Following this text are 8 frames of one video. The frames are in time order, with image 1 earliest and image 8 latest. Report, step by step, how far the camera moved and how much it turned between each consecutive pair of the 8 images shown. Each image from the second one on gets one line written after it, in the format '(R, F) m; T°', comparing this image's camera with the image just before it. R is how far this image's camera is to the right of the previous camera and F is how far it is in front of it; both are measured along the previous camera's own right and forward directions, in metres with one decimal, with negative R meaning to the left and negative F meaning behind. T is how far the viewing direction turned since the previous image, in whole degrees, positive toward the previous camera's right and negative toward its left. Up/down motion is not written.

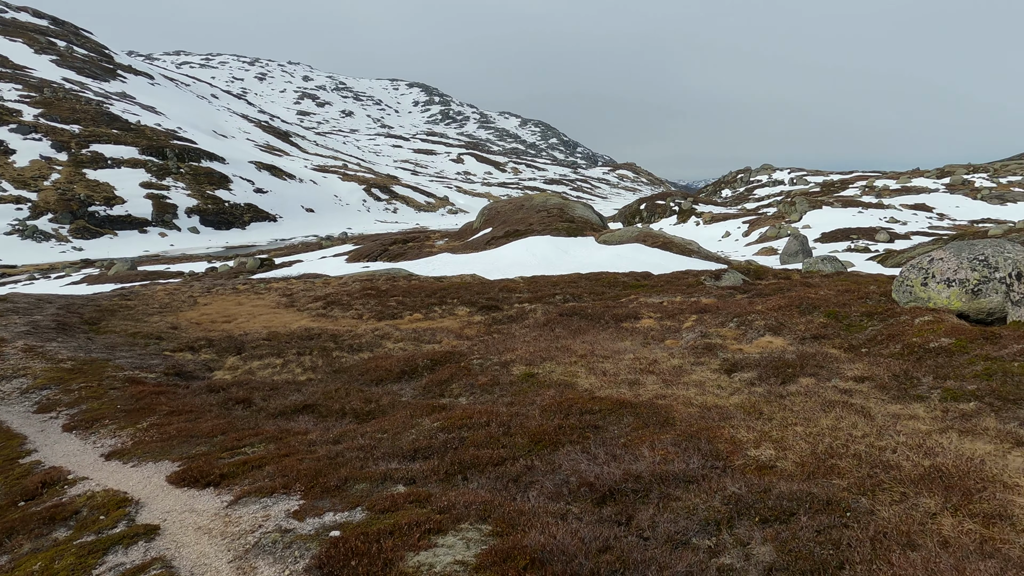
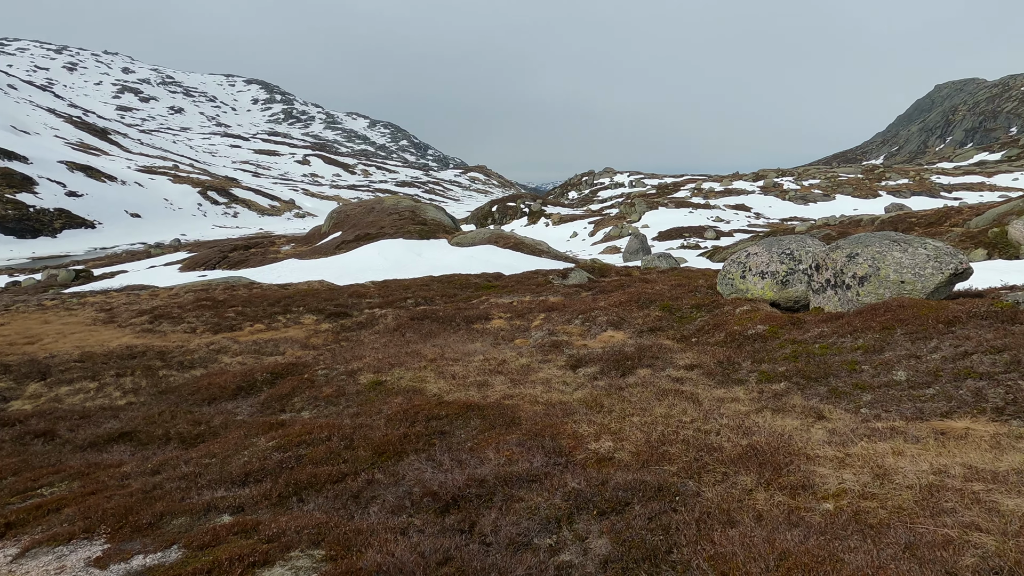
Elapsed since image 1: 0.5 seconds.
(+0.3, +0.2) m; +12°
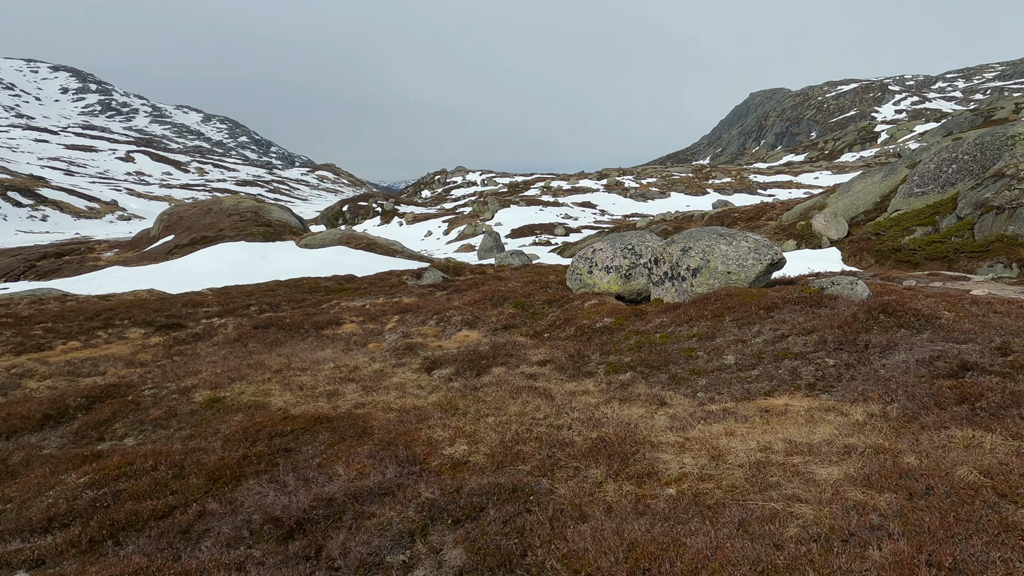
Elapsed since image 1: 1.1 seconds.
(+0.2, +0.3) m; +12°
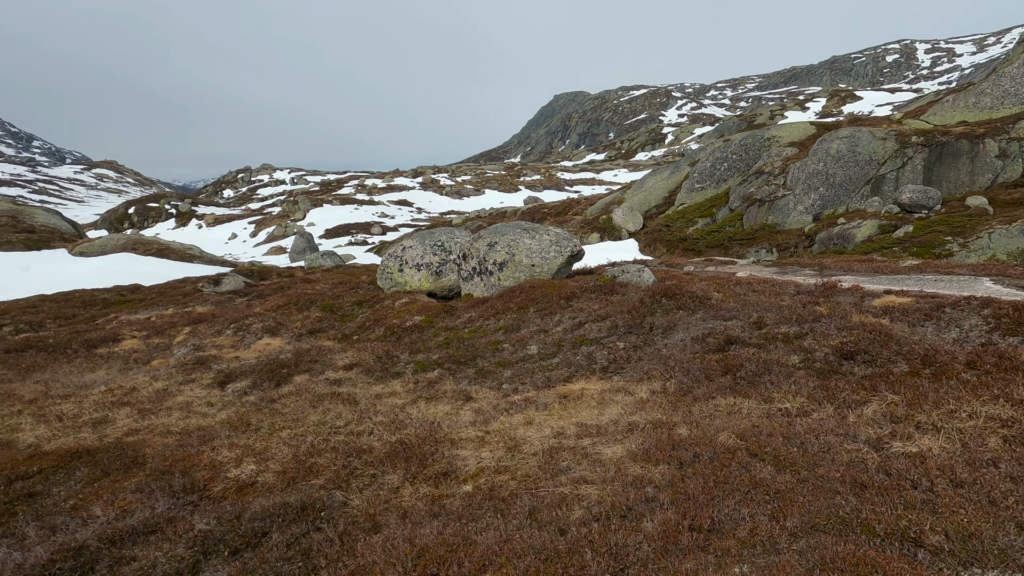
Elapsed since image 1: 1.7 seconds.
(+0.5, +0.2) m; +15°
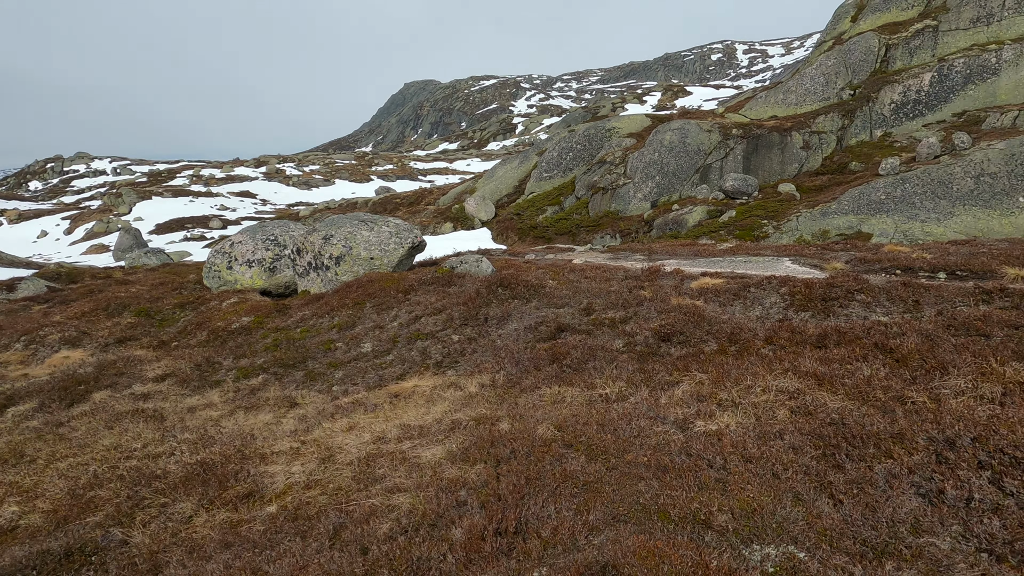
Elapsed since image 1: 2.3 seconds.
(+0.7, +0.4) m; +12°
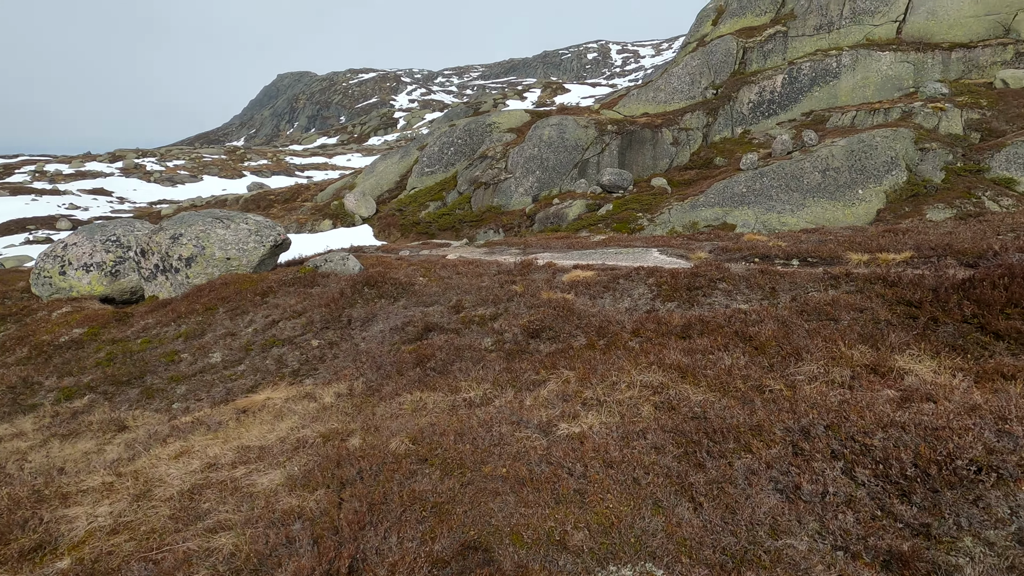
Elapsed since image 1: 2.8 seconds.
(+0.5, +0.7) m; +10°
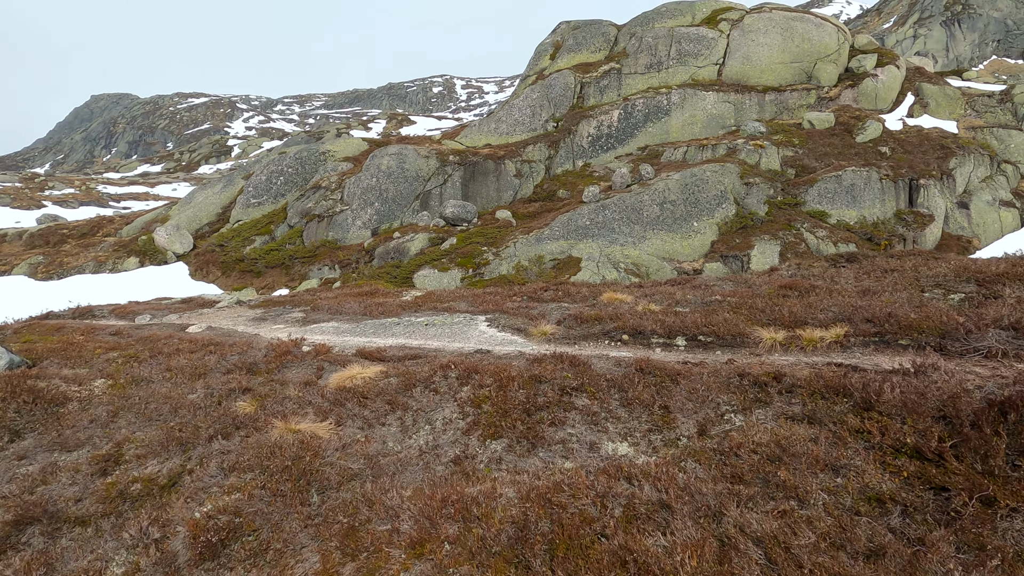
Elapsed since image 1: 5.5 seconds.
(+1.8, +5.9) m; +13°
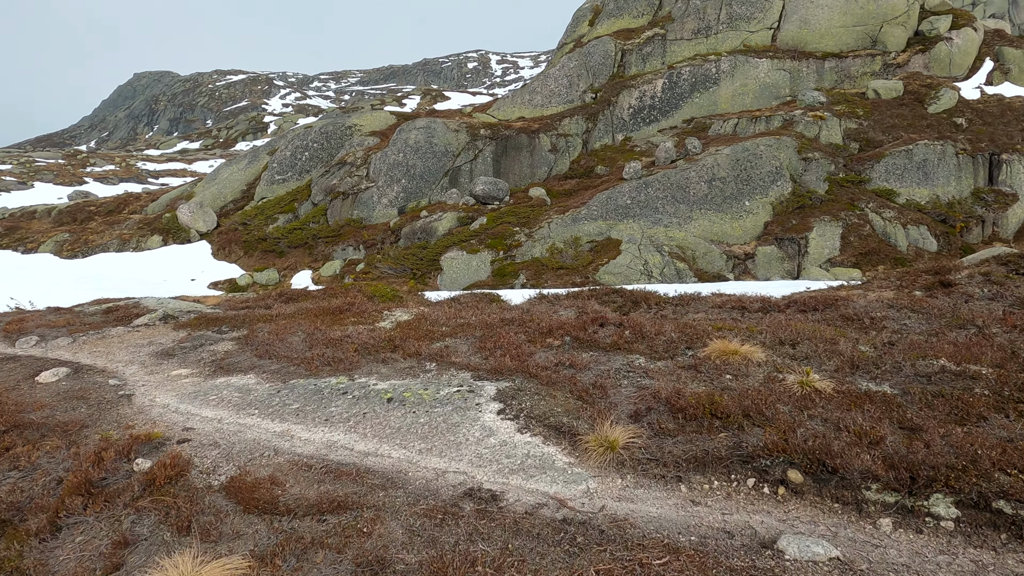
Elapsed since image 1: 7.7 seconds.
(0.0, +6.0) m; -3°
